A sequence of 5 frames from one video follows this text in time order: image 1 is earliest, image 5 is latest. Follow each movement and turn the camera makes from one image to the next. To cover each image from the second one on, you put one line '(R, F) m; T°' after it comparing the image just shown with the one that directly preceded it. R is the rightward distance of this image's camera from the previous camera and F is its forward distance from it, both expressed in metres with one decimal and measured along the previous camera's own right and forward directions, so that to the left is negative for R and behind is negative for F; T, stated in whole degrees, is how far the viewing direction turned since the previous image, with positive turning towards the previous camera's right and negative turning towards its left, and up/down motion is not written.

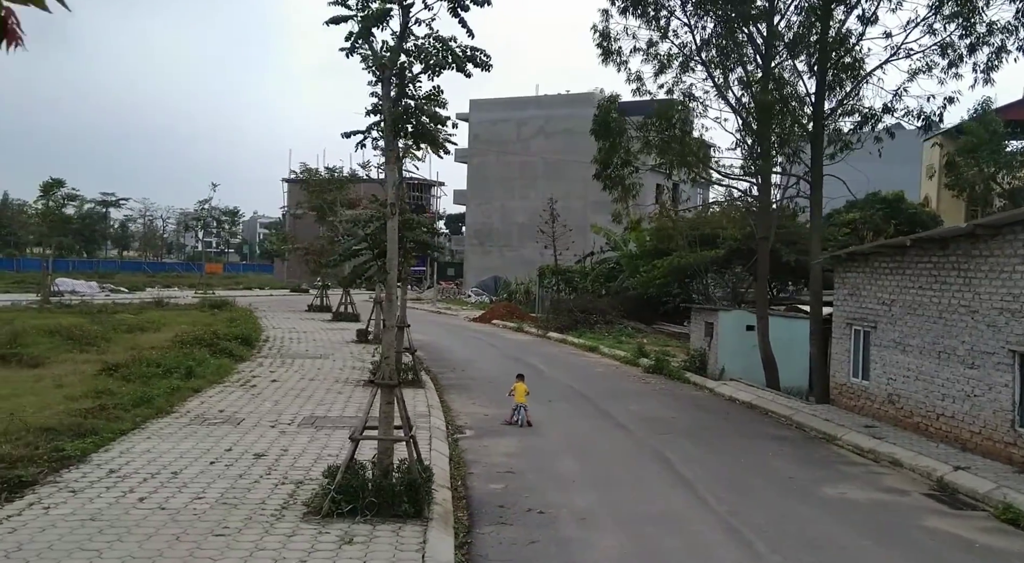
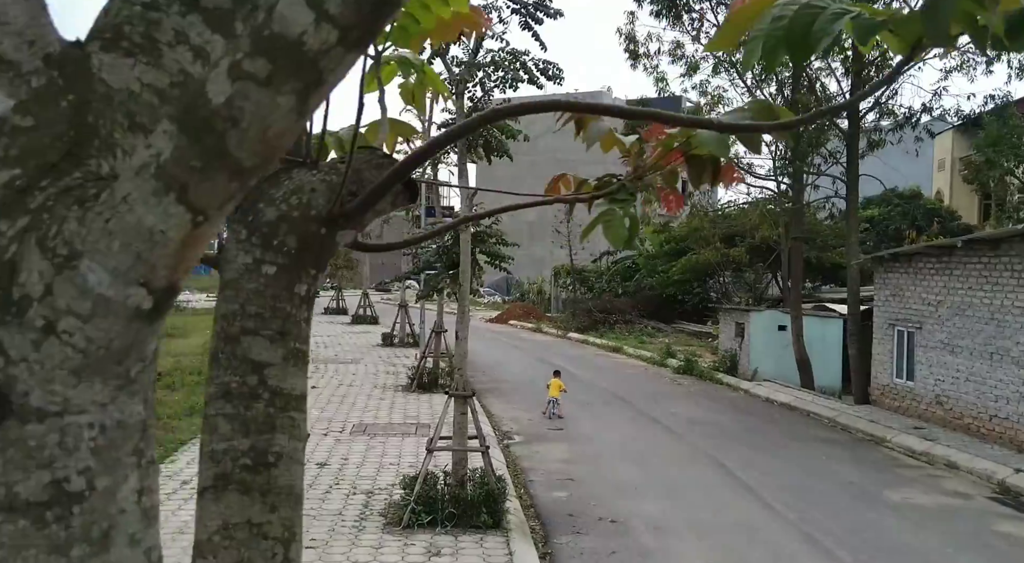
(-0.6, -0.1) m; 0°
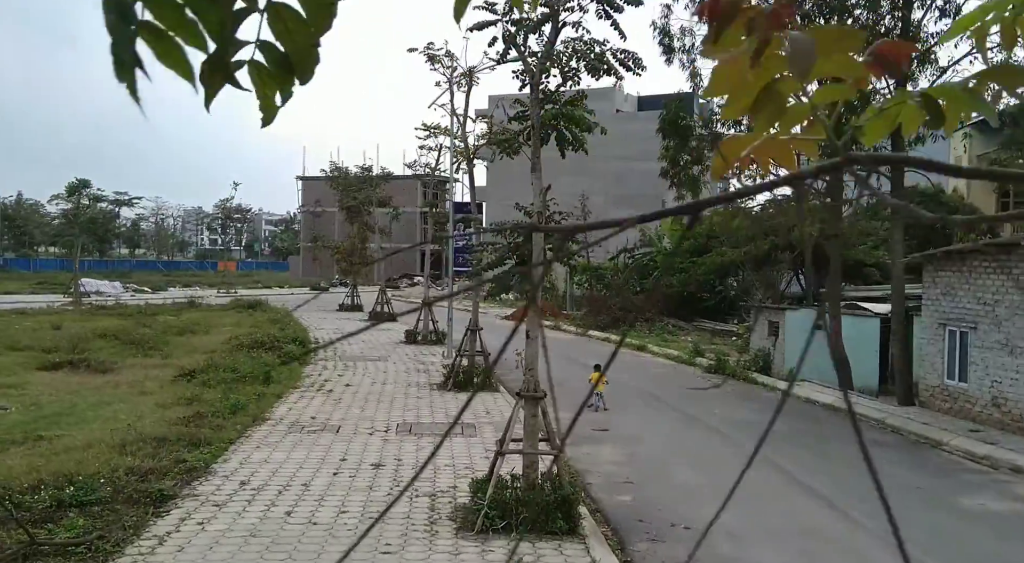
(-0.6, +0.2) m; 0°
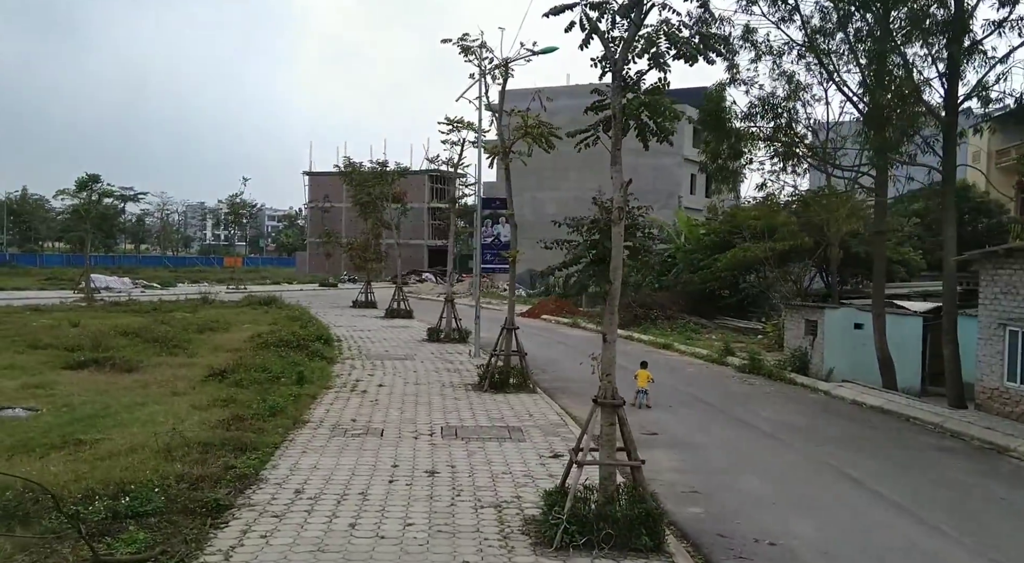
(-0.6, +0.3) m; 0°
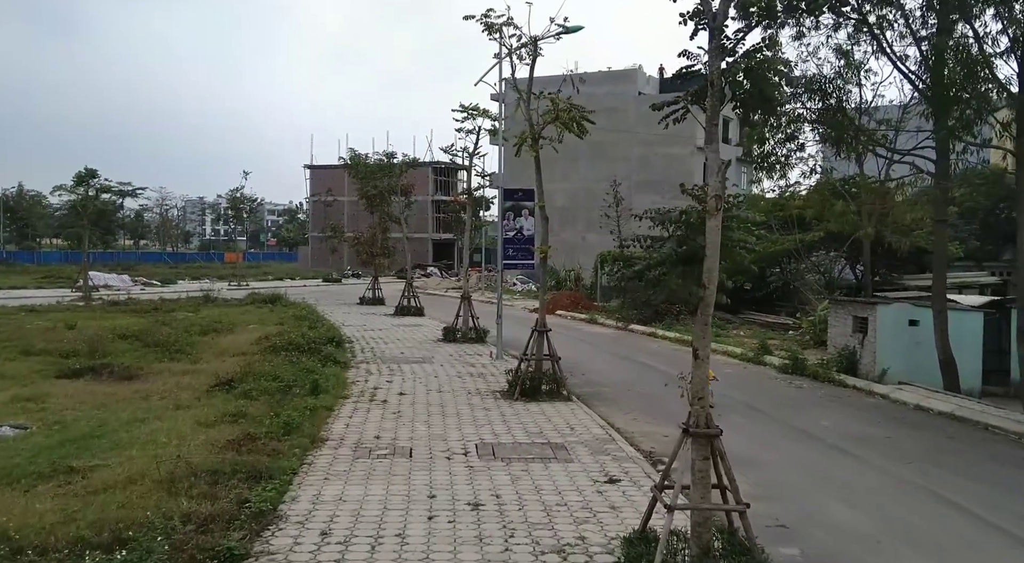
(-0.4, +1.1) m; 0°
